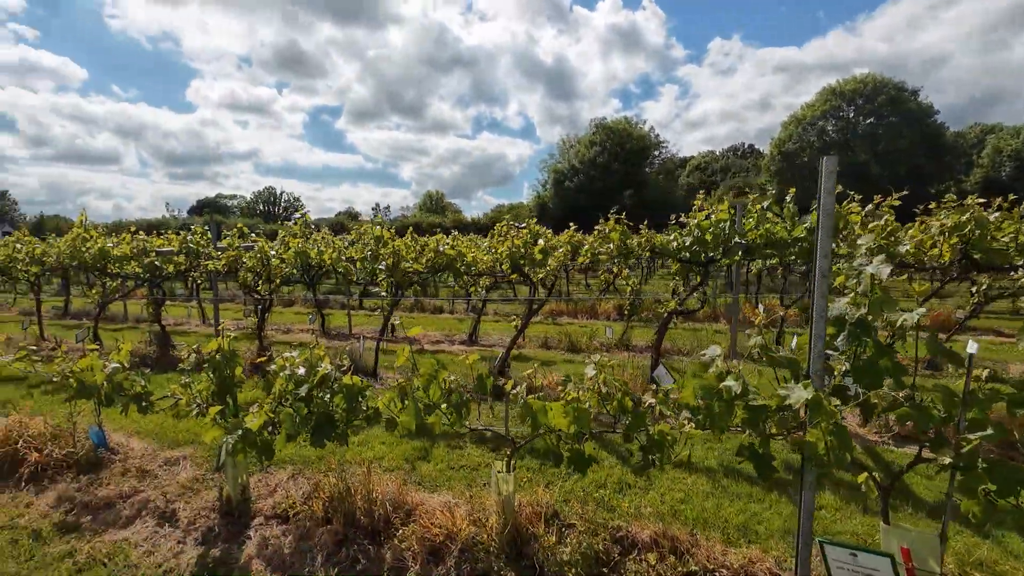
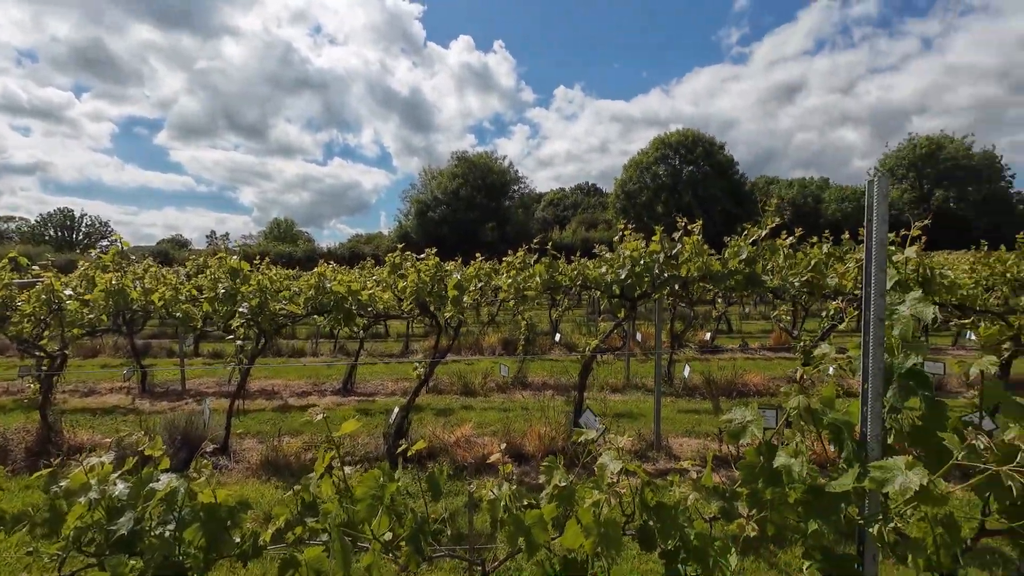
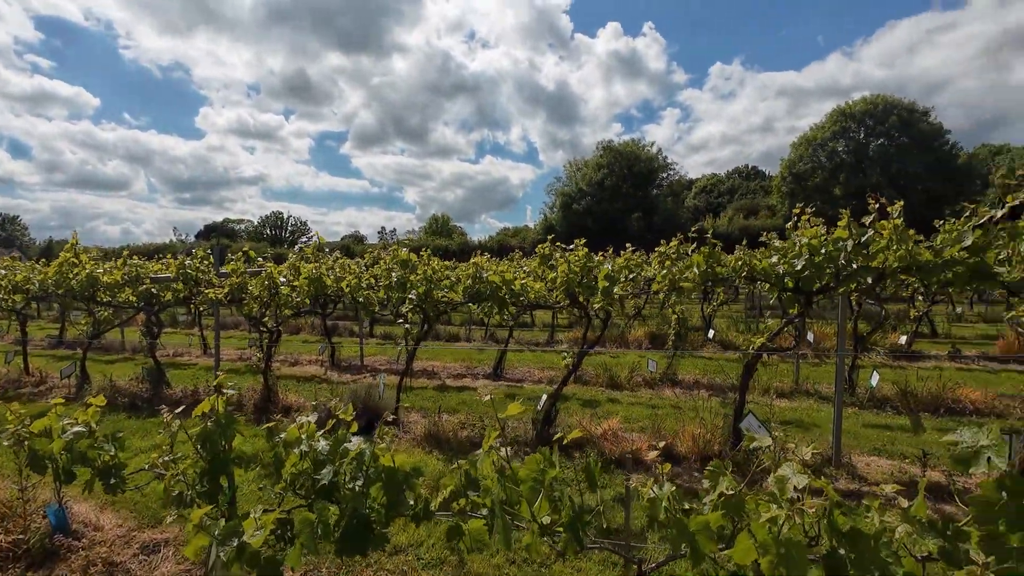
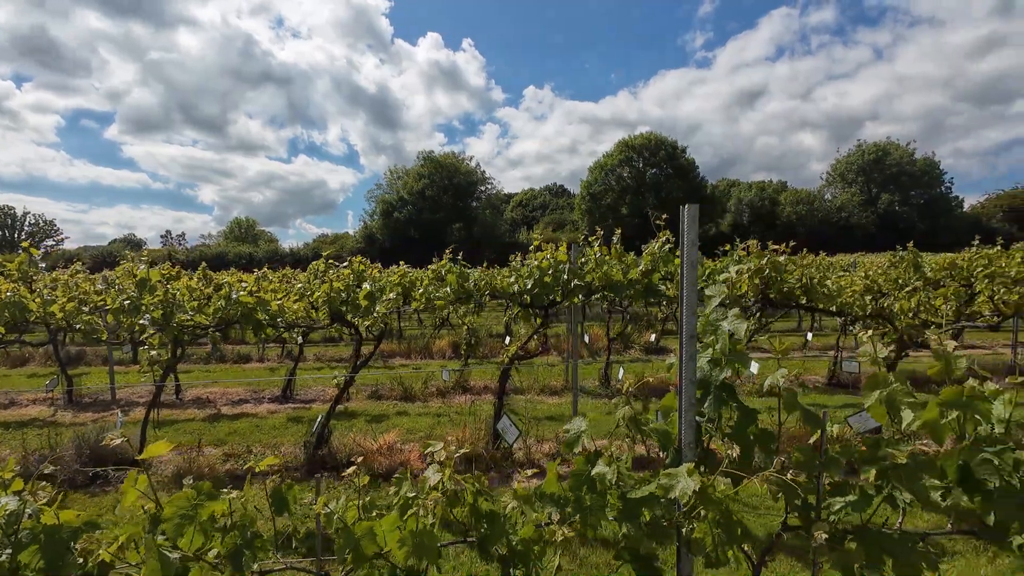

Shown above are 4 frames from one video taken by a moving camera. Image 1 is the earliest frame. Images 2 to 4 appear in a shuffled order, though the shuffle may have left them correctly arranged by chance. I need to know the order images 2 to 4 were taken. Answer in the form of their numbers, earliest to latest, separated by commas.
3, 2, 4
